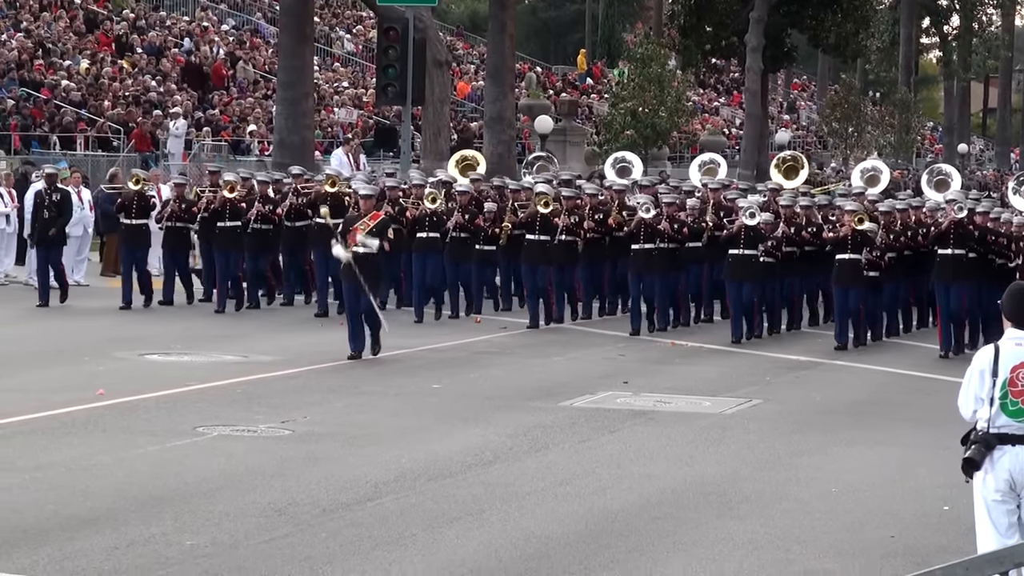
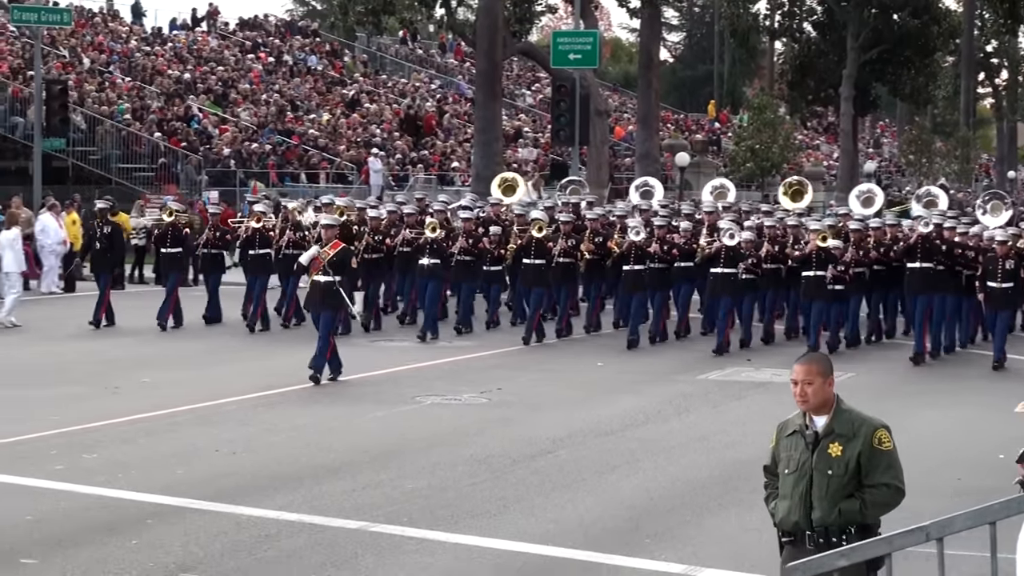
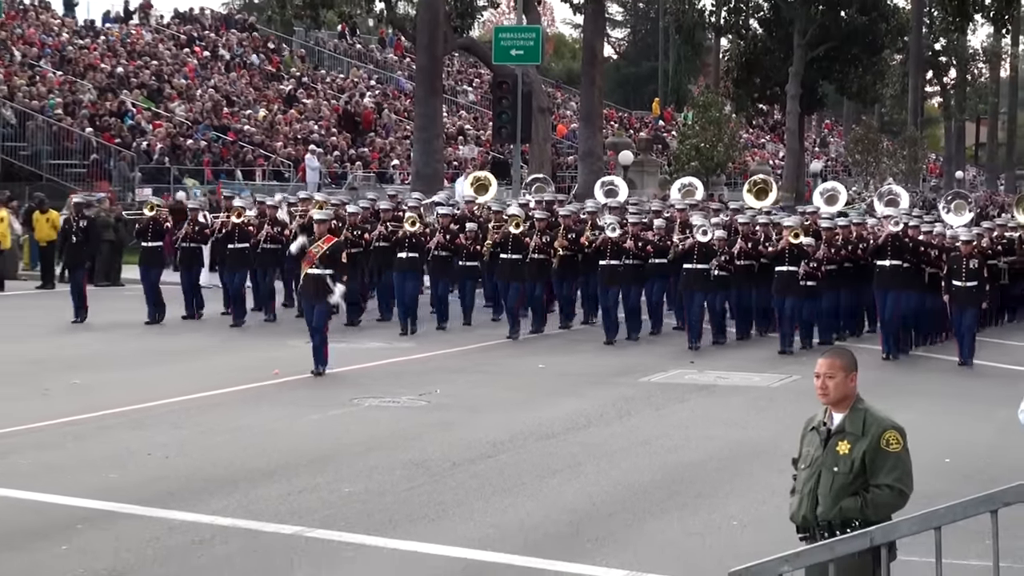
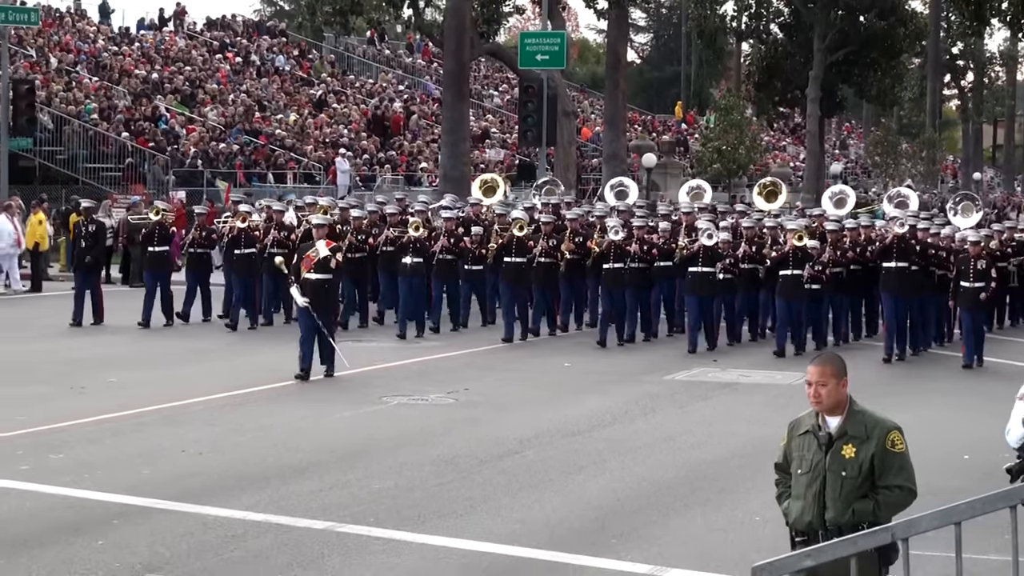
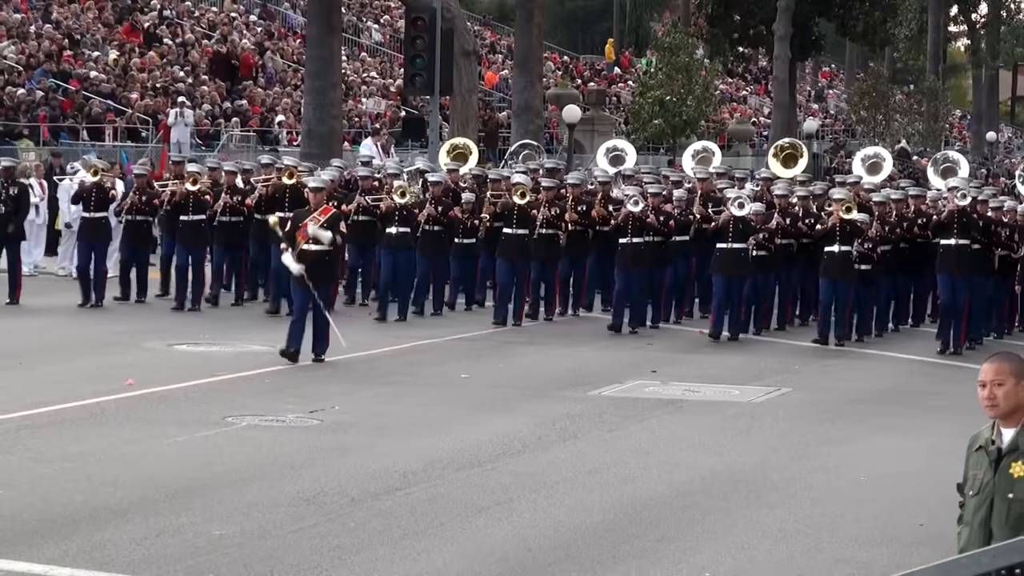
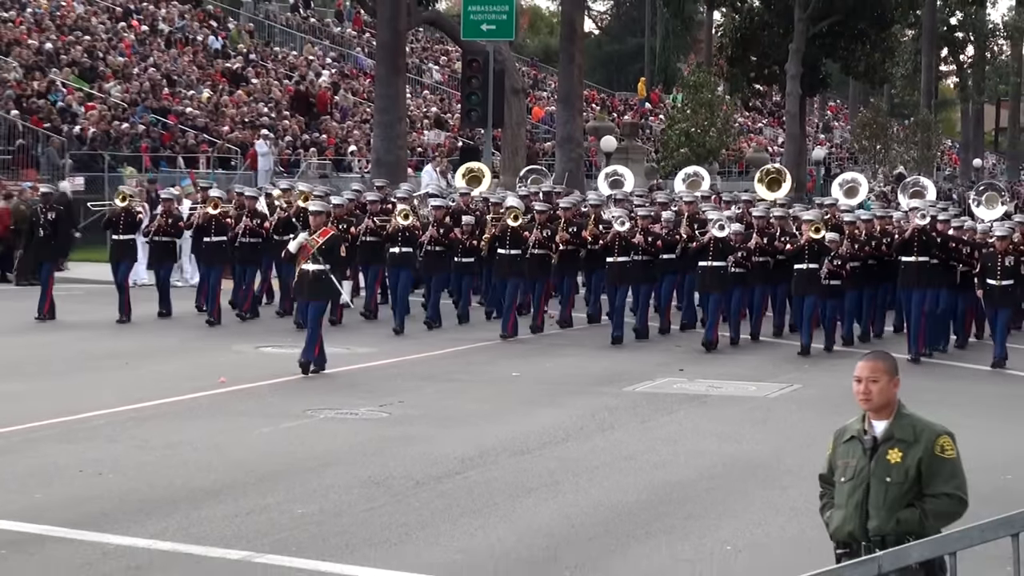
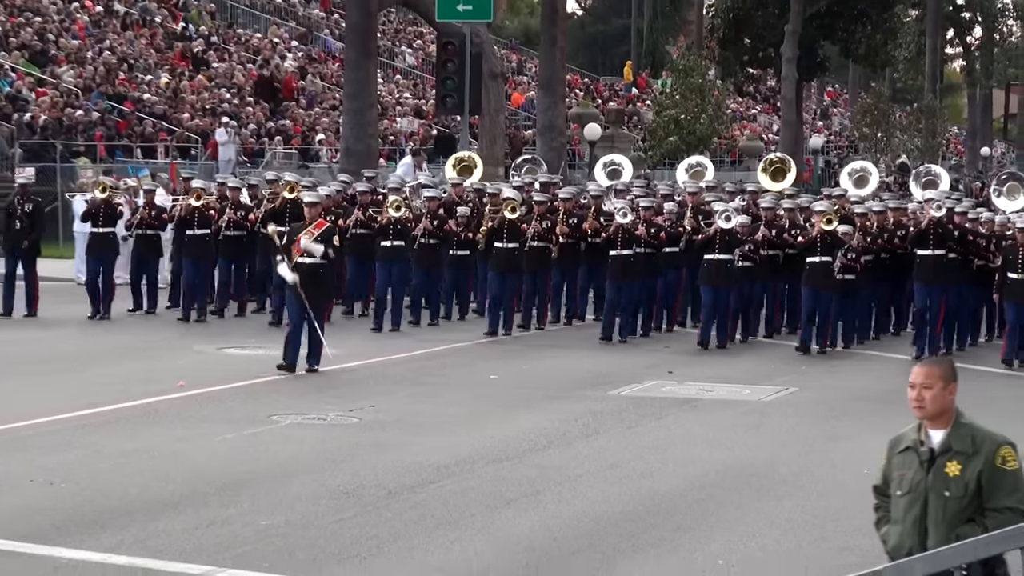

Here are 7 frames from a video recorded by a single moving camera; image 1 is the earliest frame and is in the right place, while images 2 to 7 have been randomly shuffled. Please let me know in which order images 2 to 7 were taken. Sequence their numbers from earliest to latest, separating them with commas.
5, 7, 6, 3, 4, 2
